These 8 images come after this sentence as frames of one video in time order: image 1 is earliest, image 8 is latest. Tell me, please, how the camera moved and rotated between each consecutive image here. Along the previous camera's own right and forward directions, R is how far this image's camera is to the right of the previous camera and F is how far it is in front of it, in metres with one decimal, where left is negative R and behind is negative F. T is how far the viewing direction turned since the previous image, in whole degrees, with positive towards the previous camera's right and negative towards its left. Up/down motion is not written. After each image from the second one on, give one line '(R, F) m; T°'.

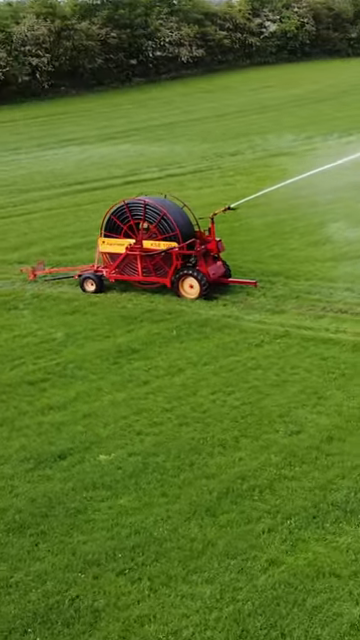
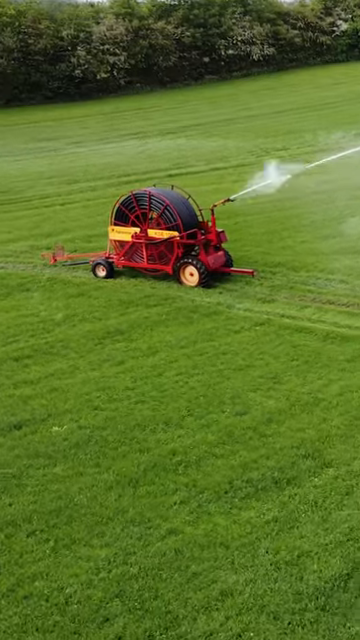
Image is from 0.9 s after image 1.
(+1.4, -0.1) m; -6°
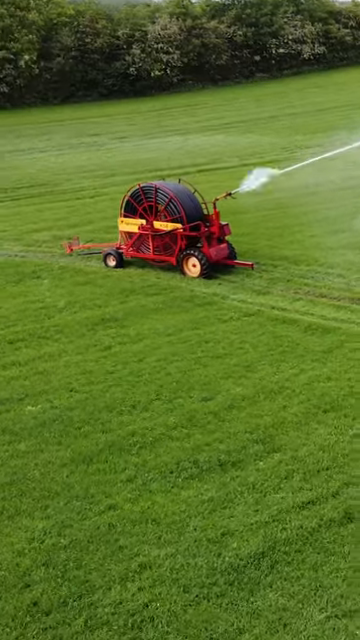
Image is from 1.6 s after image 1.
(+0.9, -0.1) m; -4°
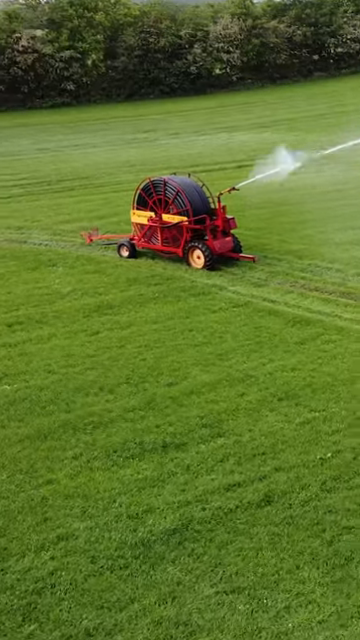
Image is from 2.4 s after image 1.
(+1.0, -0.1) m; -4°
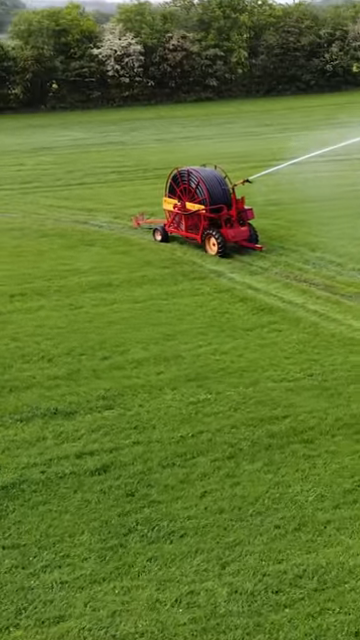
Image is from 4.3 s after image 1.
(+2.1, +0.2) m; -9°
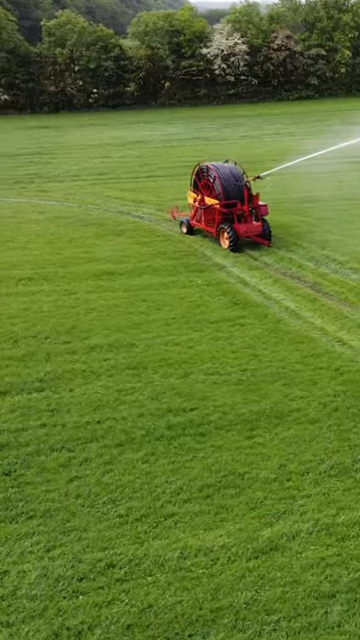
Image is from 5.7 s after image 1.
(+1.4, +0.2) m; -6°
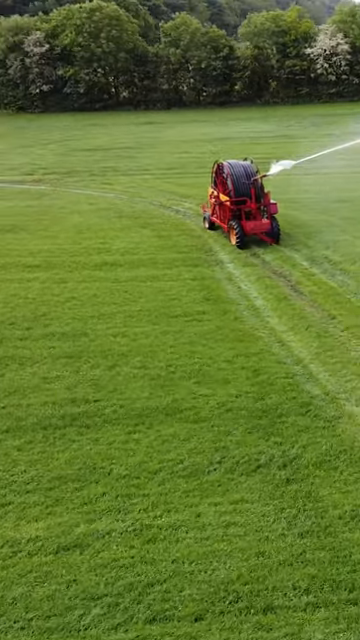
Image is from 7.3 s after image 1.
(+1.4, +0.2) m; -6°
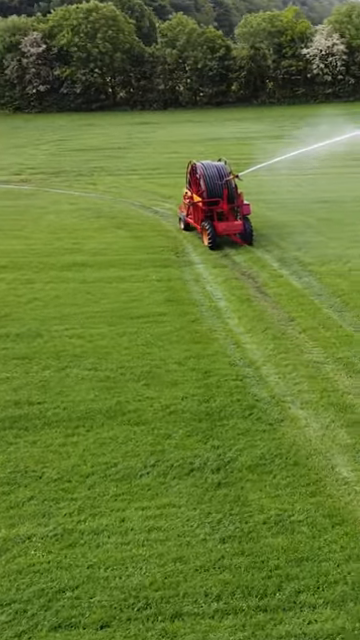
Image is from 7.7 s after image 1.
(+0.4, +0.1) m; 0°
